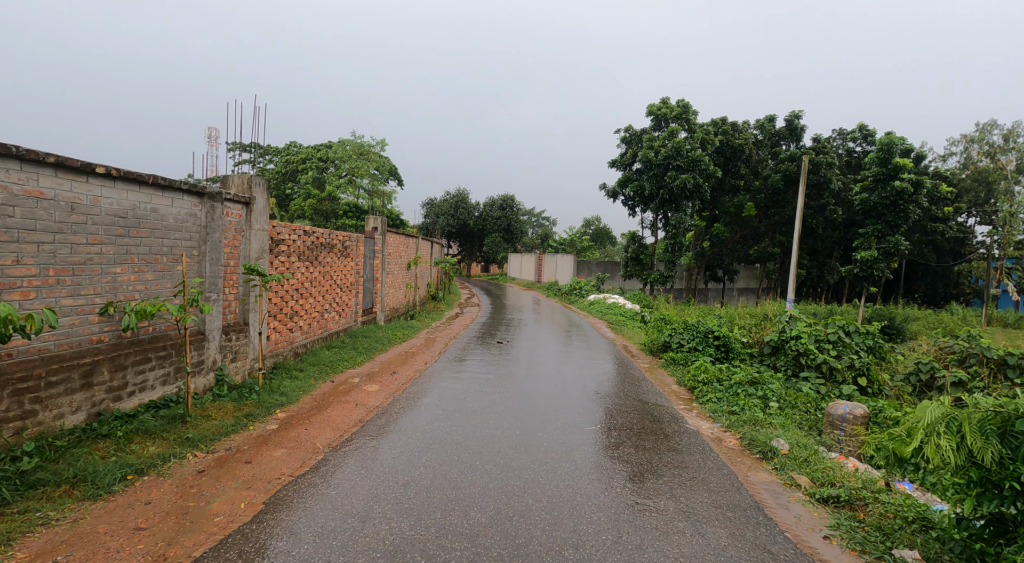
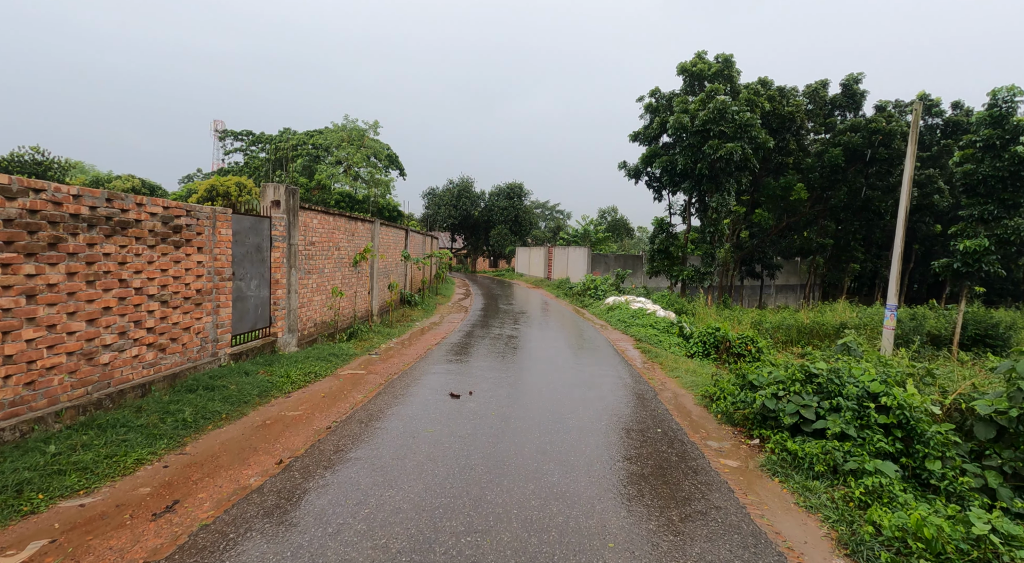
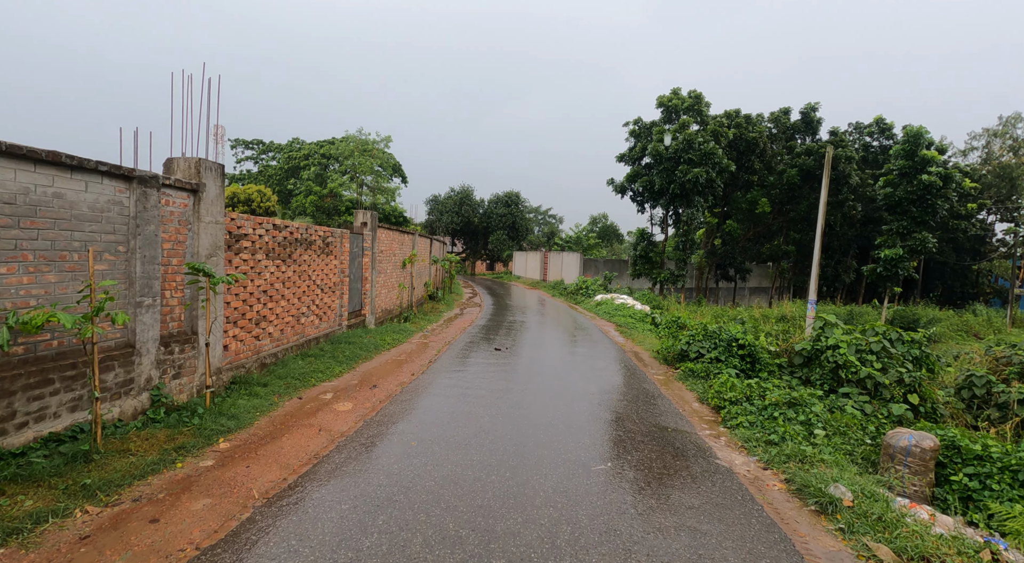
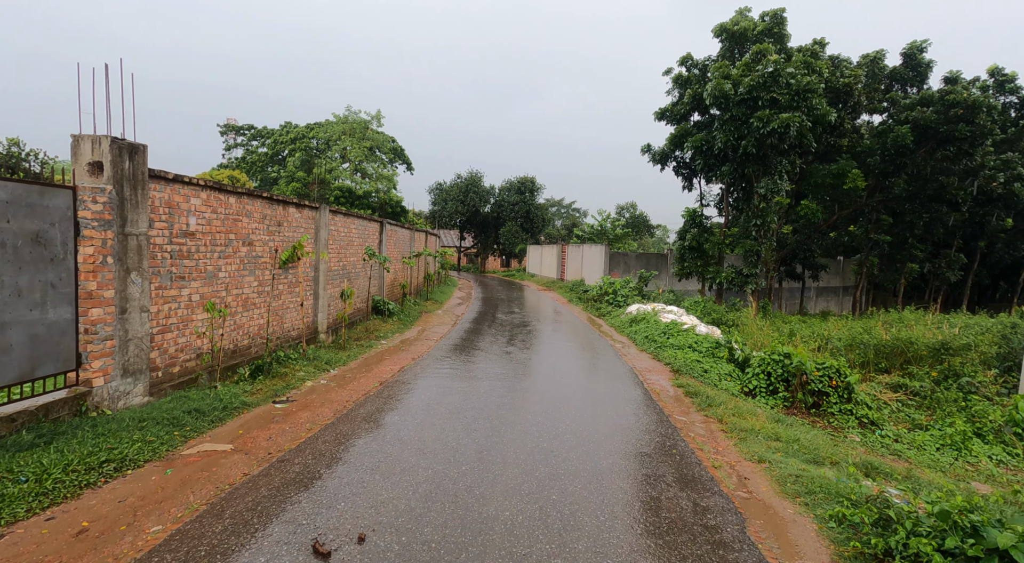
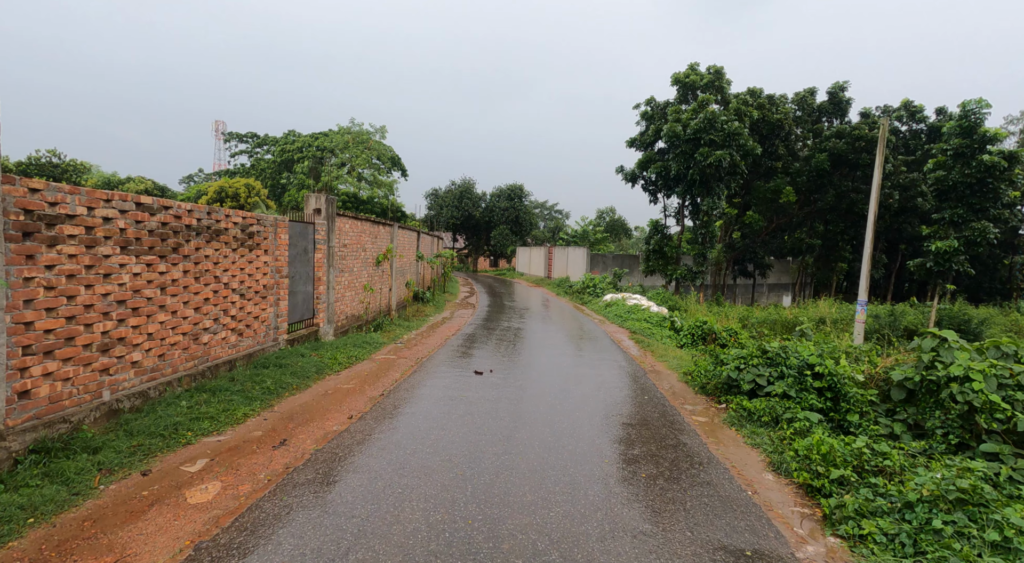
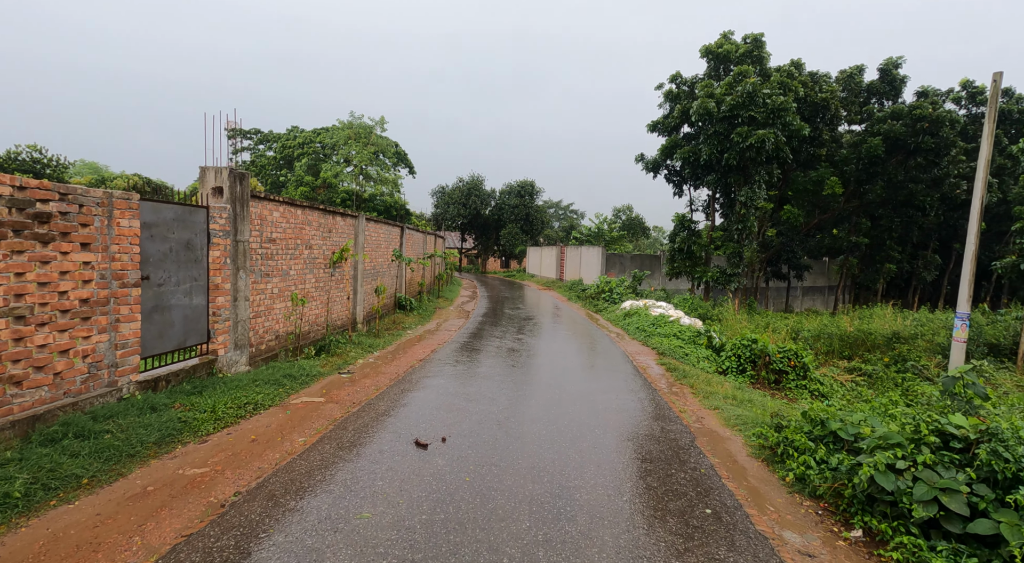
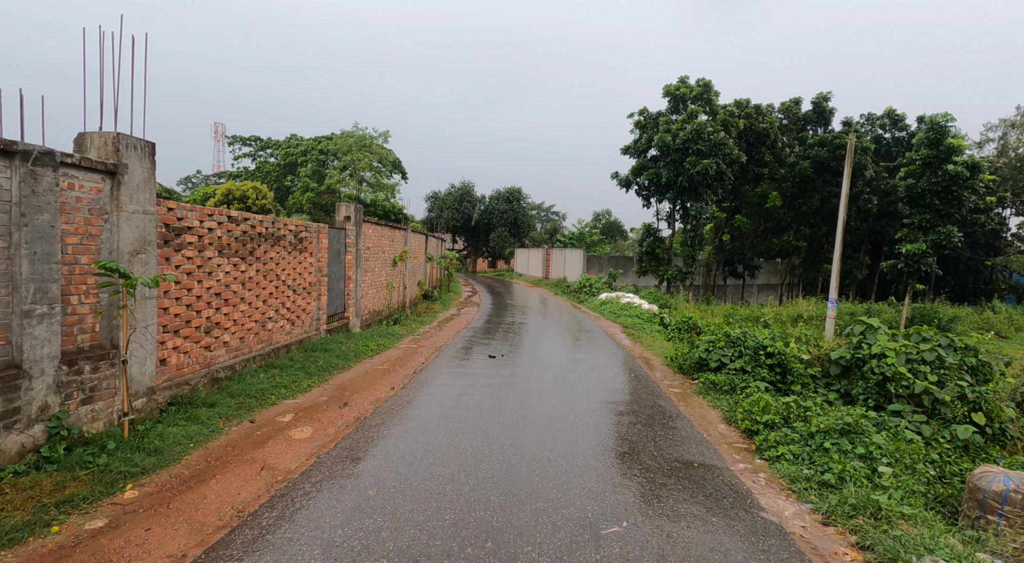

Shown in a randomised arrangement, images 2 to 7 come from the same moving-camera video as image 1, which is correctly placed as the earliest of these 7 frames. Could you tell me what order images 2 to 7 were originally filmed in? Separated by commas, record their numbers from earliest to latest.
3, 7, 5, 2, 6, 4
